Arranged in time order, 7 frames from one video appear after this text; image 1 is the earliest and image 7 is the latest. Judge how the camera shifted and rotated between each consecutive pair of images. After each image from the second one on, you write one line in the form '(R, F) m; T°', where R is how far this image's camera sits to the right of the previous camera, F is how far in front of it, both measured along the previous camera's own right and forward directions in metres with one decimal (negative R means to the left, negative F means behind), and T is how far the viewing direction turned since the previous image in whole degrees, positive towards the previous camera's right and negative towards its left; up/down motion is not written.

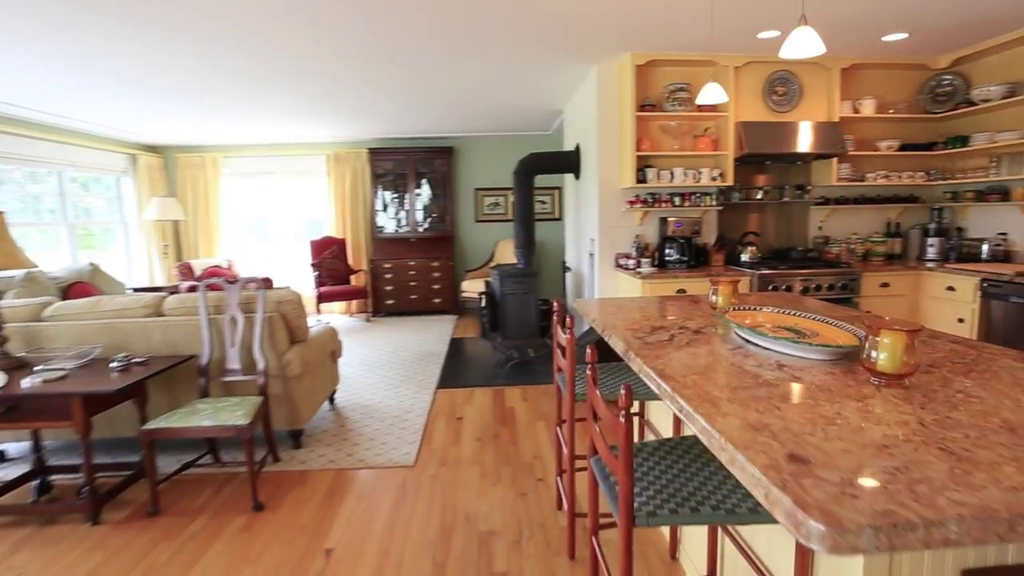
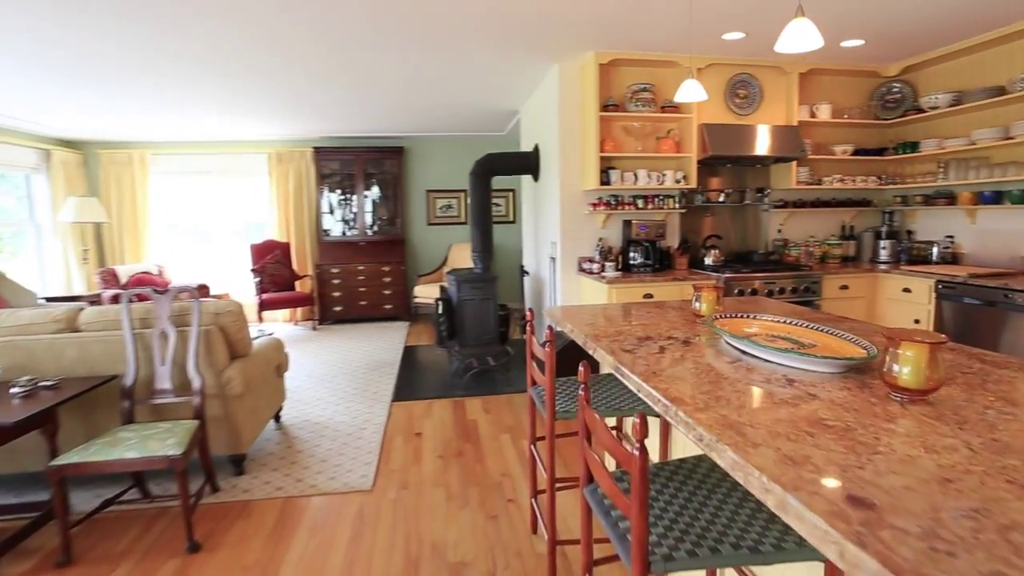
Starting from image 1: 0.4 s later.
(-0.1, +0.2) m; +5°
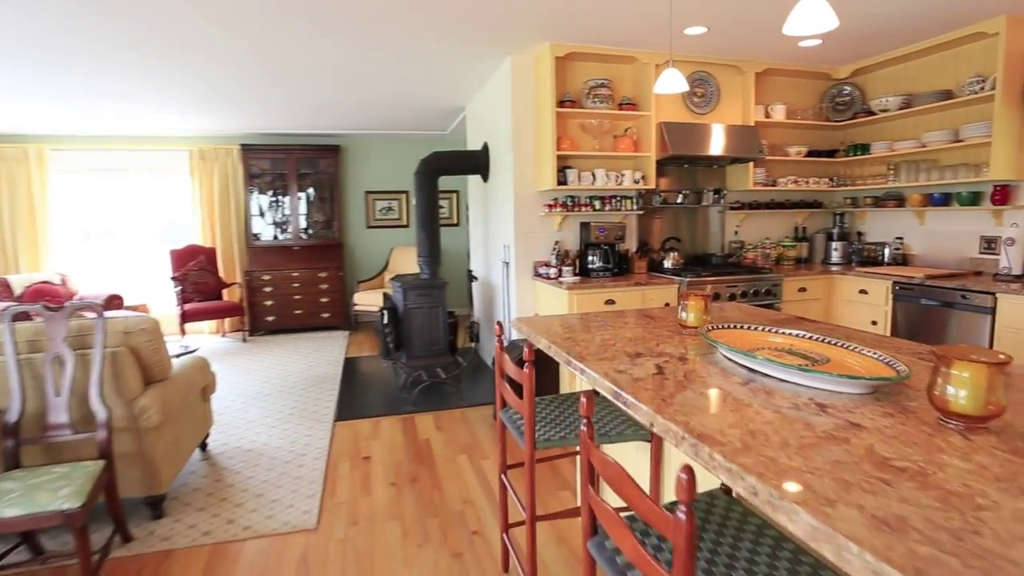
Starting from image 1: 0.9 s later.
(-0.1, +0.3) m; +6°
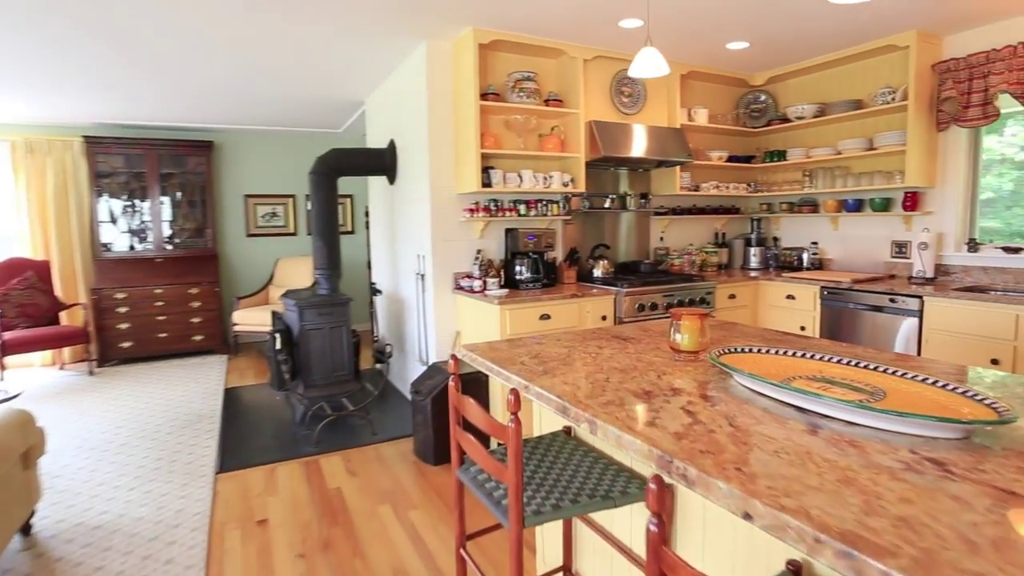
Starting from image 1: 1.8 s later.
(-0.2, +0.5) m; +11°
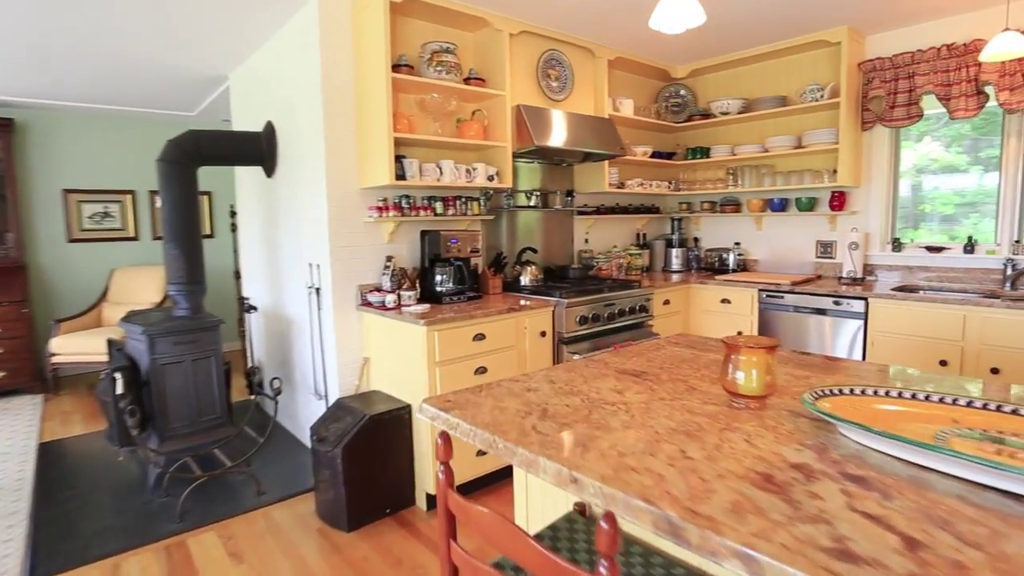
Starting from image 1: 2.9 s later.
(-0.3, +0.6) m; +13°
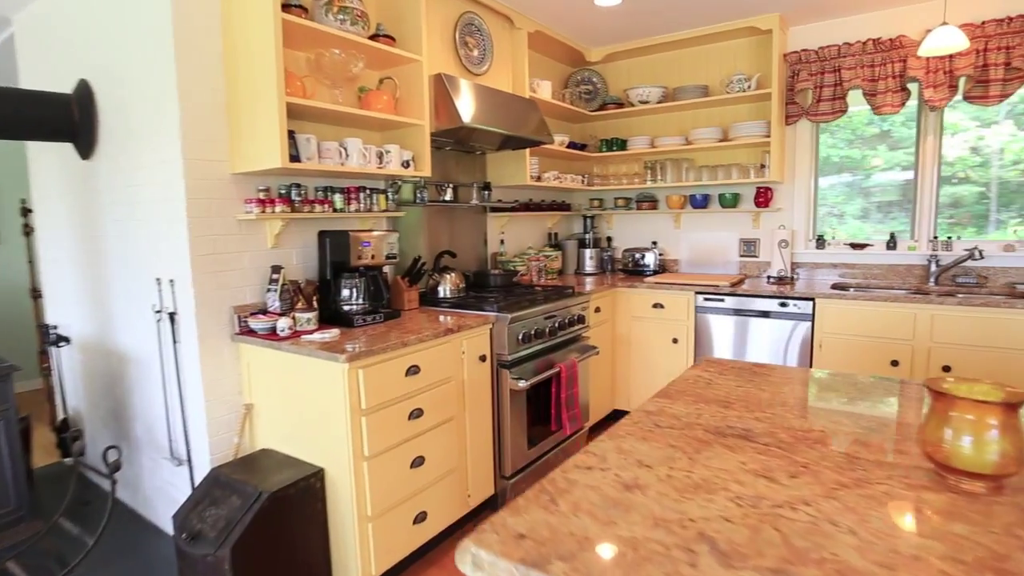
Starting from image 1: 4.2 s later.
(-0.3, +0.6) m; +15°
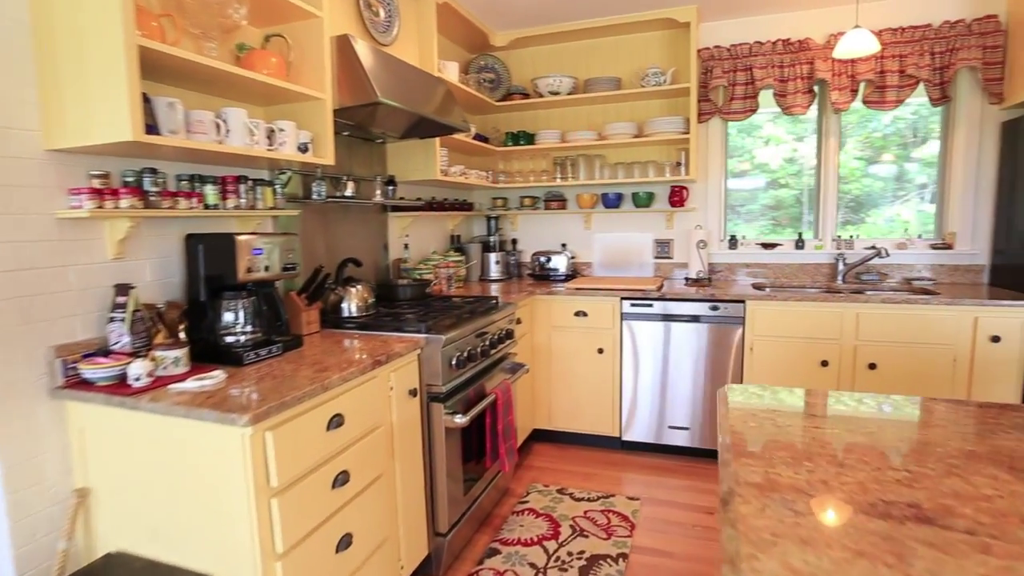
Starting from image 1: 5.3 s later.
(-0.3, +0.4) m; +14°
